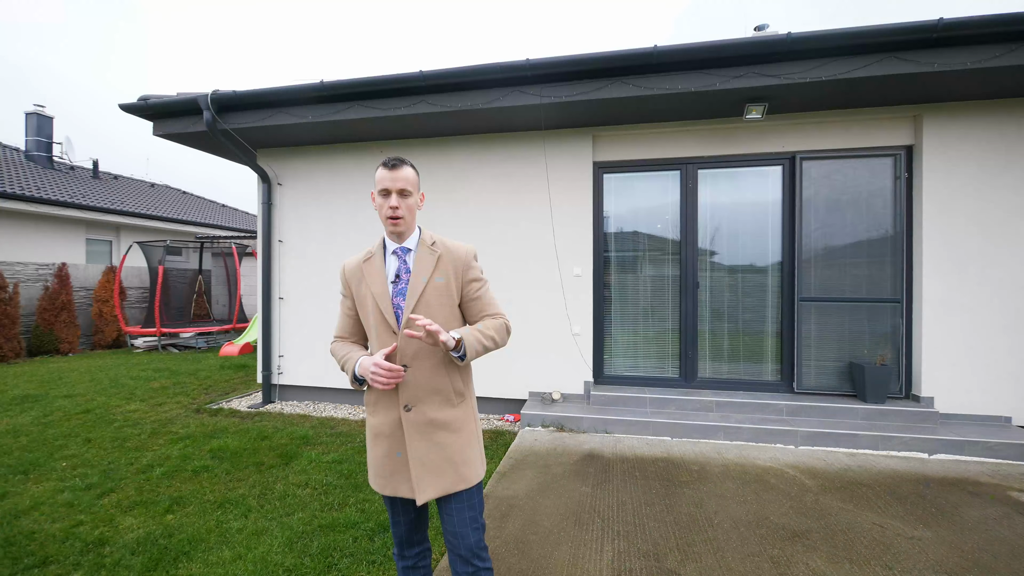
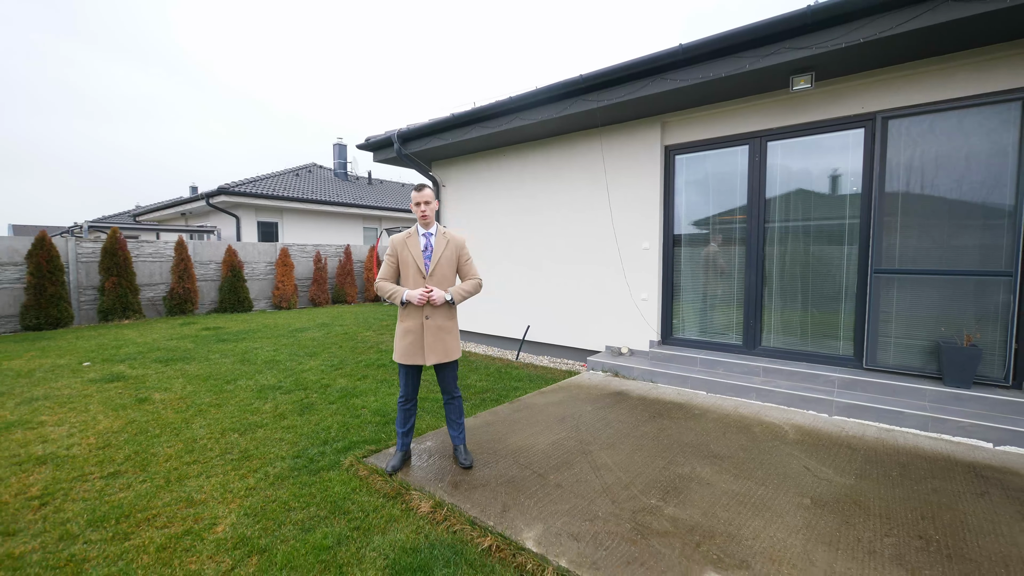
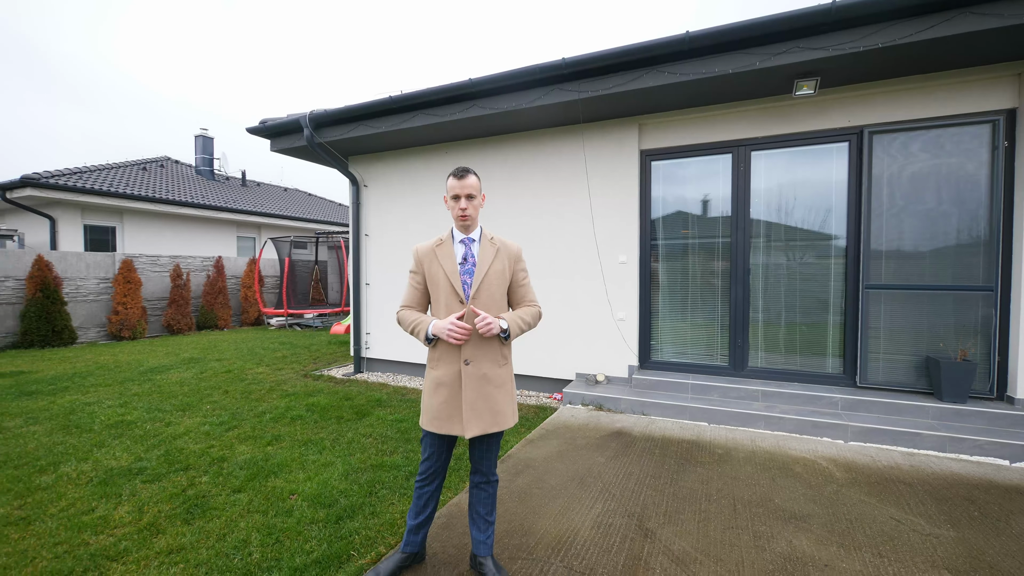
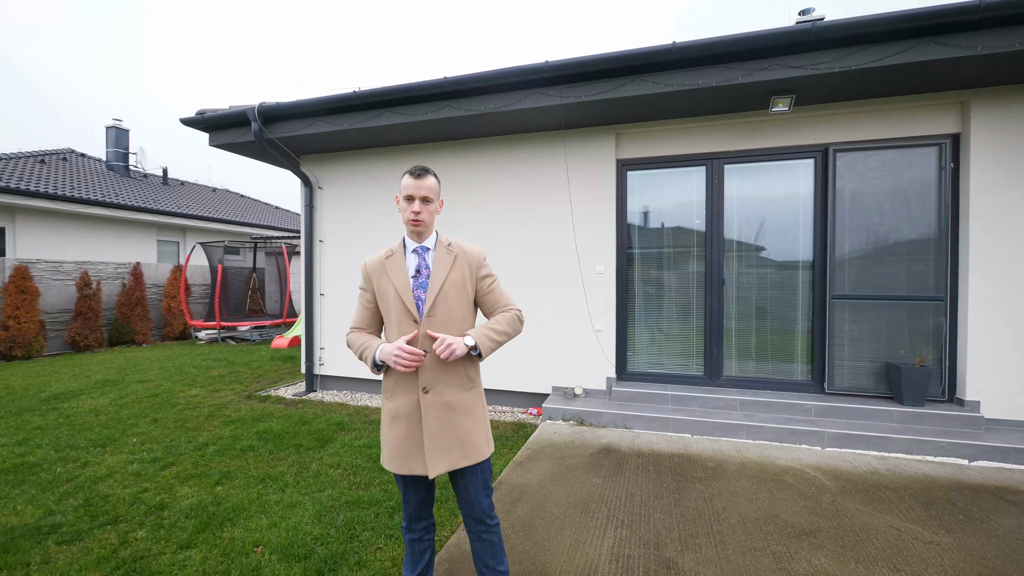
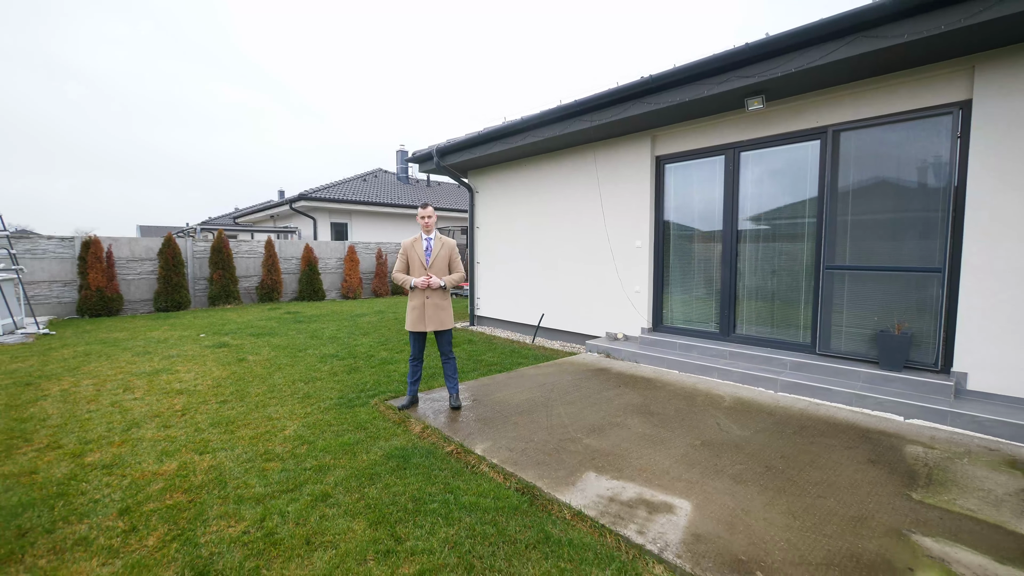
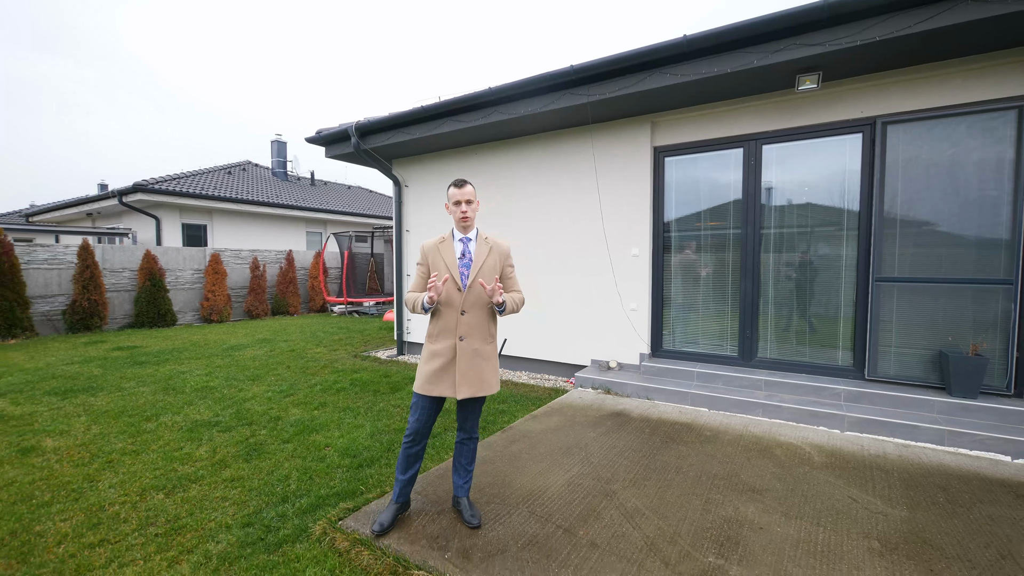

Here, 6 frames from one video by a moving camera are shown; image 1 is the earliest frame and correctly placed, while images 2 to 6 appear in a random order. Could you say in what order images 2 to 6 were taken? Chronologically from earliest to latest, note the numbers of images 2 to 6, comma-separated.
4, 3, 6, 2, 5
